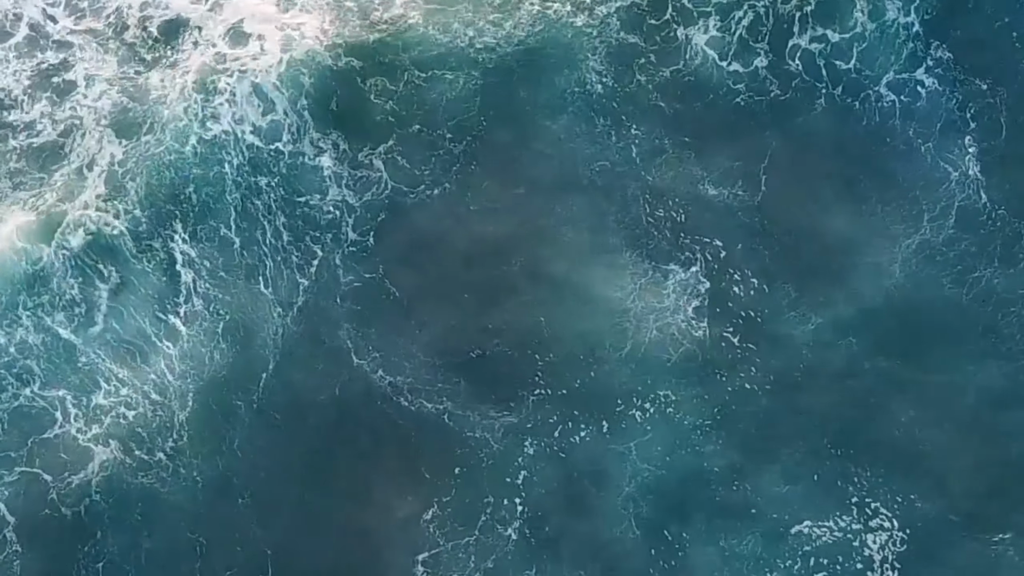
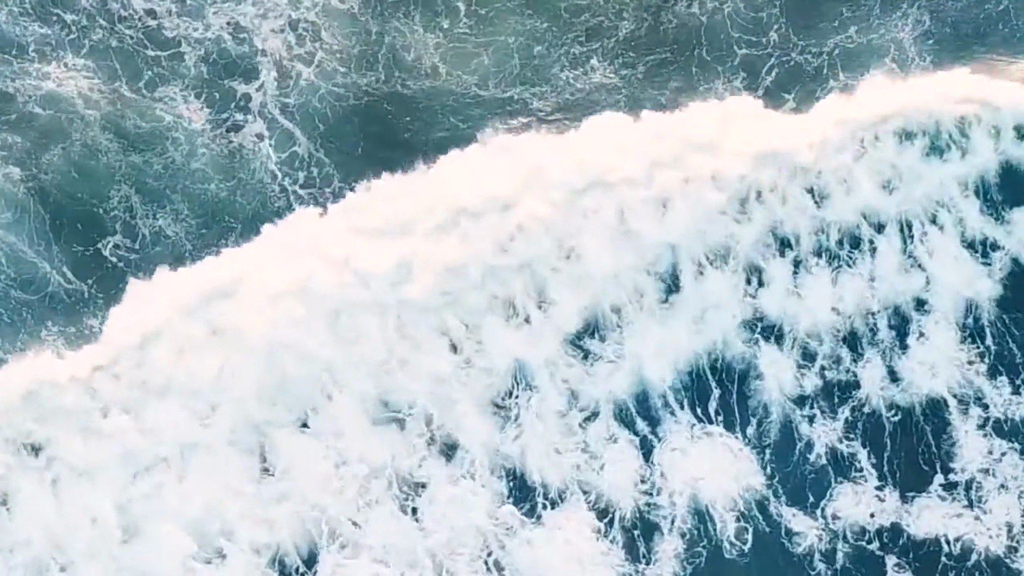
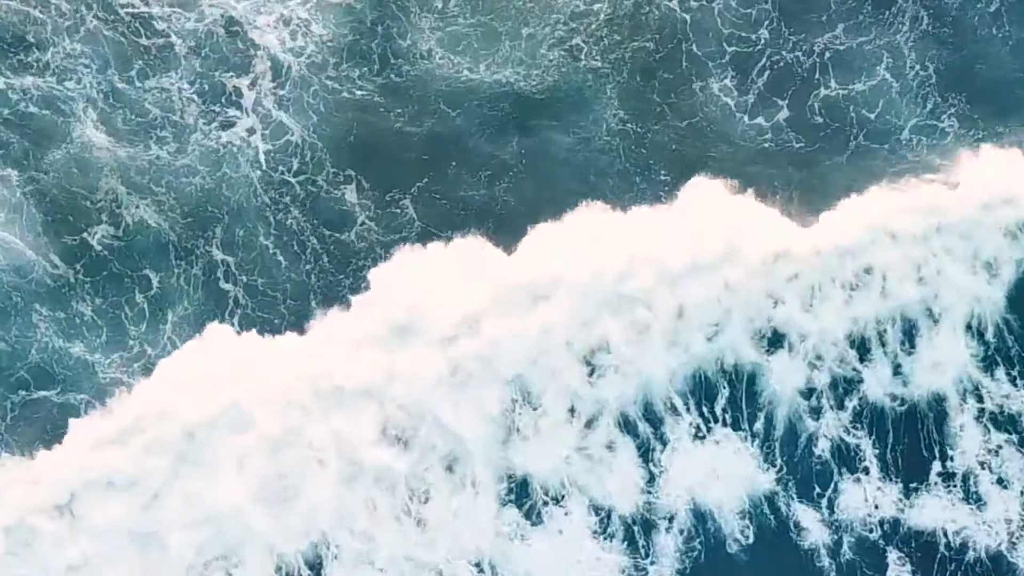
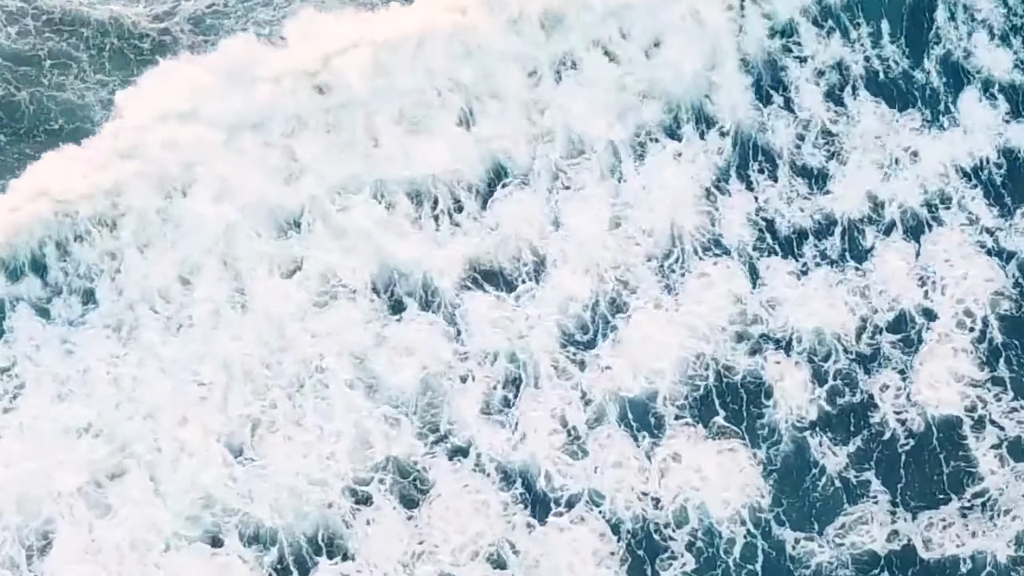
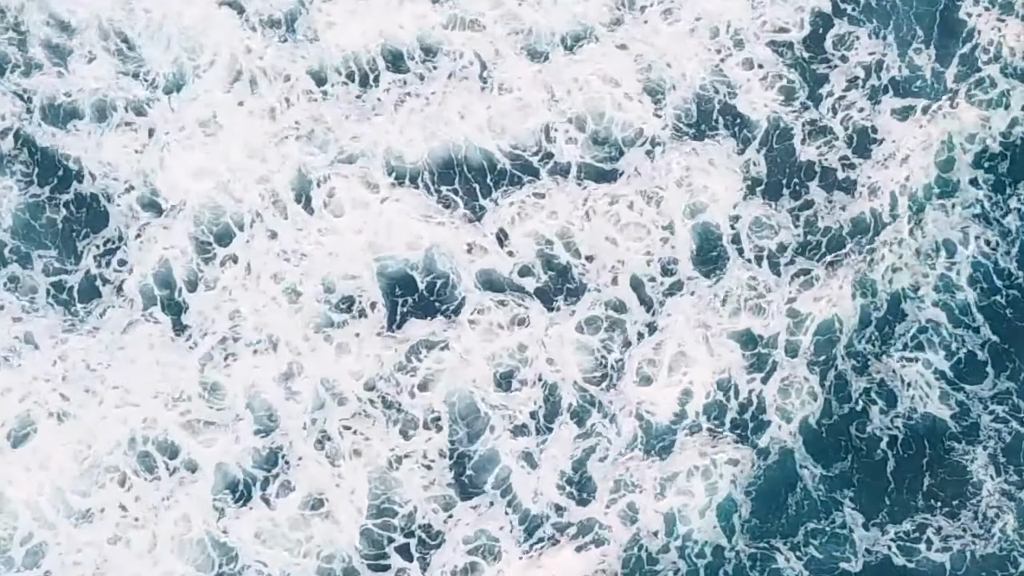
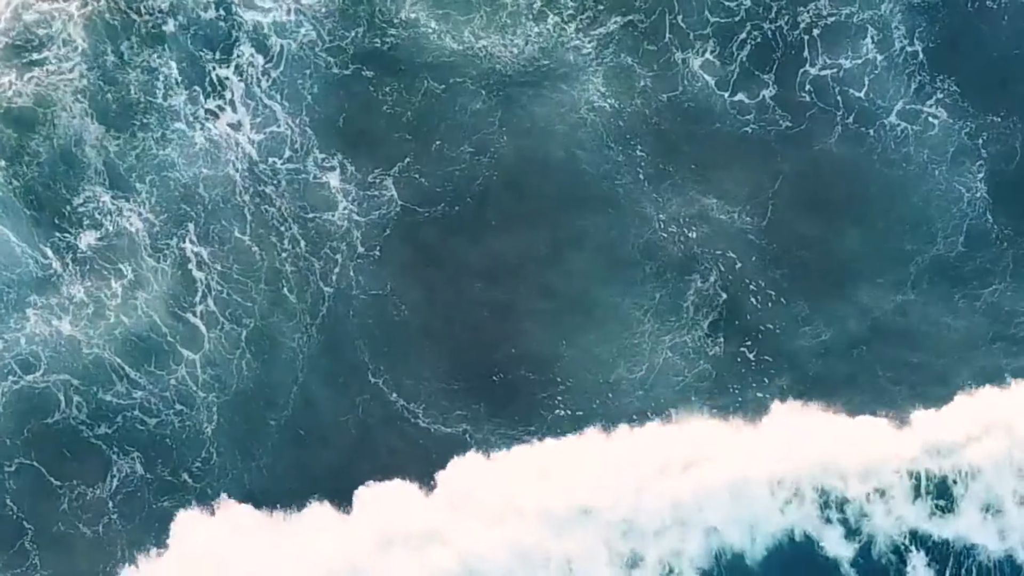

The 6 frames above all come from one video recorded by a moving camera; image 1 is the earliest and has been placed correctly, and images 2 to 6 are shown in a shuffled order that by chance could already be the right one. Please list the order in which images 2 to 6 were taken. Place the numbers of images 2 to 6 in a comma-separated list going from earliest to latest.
6, 3, 2, 4, 5
